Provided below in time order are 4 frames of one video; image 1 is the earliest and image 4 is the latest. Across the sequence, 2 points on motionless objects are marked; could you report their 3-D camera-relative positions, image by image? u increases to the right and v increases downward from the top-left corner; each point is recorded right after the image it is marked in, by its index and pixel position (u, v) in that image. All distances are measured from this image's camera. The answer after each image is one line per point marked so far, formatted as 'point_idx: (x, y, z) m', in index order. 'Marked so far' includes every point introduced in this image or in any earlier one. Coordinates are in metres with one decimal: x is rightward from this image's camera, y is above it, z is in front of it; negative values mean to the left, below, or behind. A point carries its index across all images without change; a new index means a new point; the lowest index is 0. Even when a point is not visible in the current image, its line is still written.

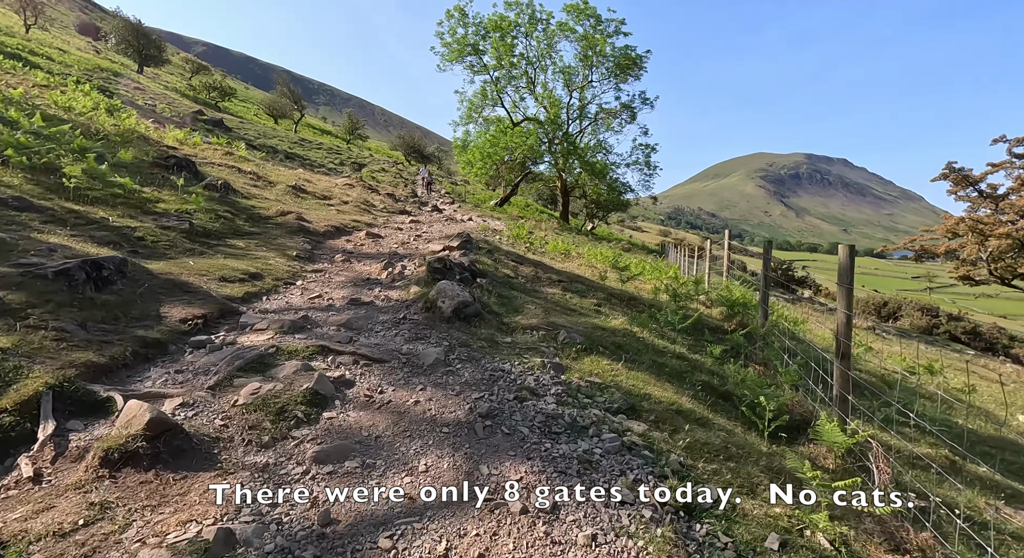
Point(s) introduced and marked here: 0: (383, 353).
0: (-1.5, -0.9, +6.1) m
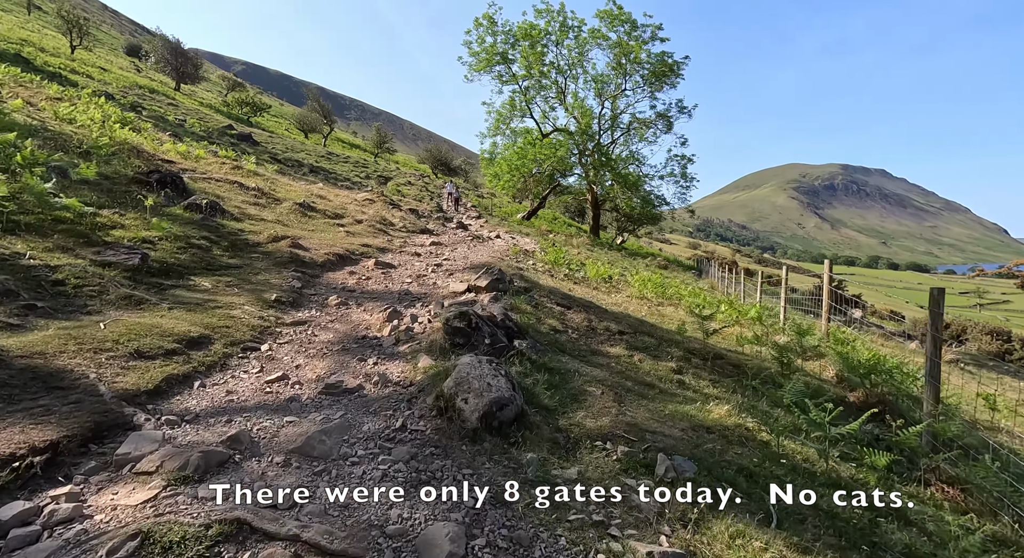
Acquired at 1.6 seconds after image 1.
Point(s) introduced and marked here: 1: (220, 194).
0: (-1.0, -1.6, +3.3) m
1: (-8.8, +2.6, +16.1) m
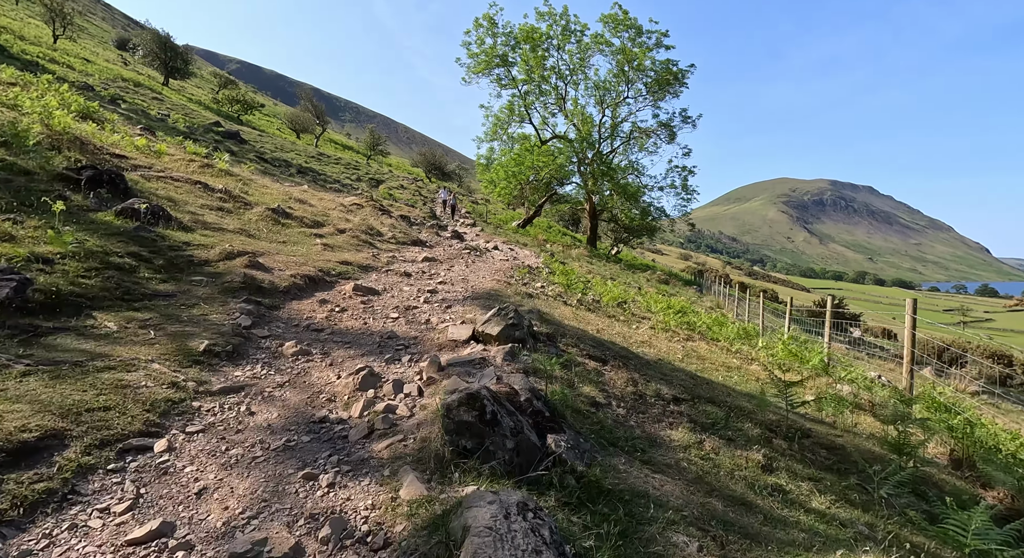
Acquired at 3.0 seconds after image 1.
0: (-0.7, -2.1, +0.9) m
1: (-8.6, +2.1, +13.7) m
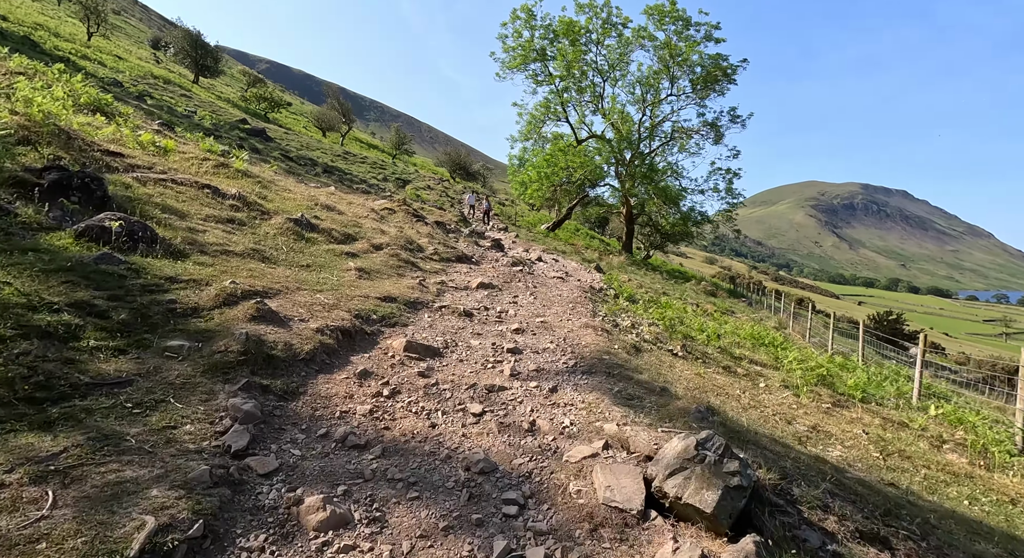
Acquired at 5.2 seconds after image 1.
0: (+0.5, -2.8, -2.3) m
1: (-6.8, +1.5, +10.7) m
